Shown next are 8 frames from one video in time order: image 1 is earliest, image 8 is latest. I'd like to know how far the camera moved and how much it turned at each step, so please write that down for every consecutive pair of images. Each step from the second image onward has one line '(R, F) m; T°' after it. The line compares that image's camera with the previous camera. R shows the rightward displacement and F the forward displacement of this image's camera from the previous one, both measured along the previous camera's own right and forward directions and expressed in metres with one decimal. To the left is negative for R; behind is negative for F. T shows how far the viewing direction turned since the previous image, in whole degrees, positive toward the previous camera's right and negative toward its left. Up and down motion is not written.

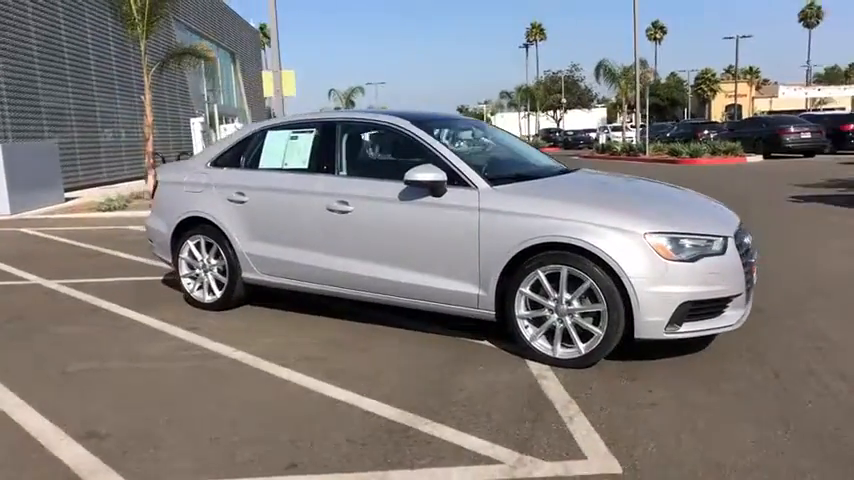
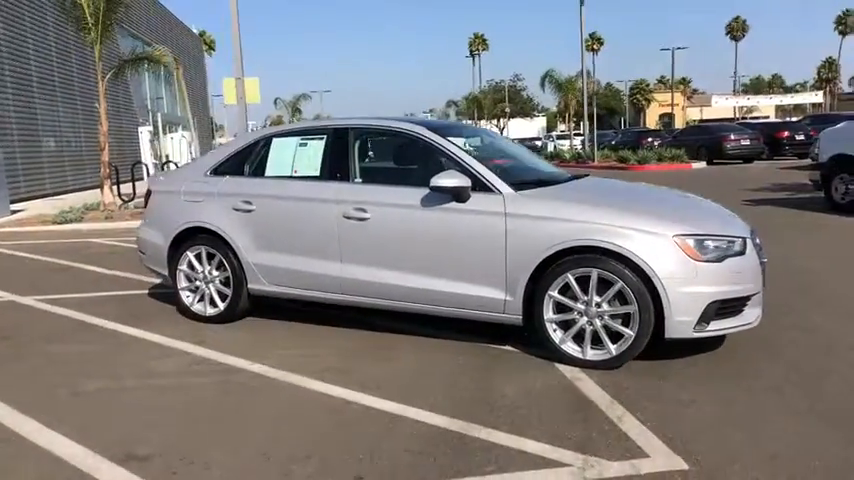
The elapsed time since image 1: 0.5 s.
(-0.7, 0.0) m; +5°
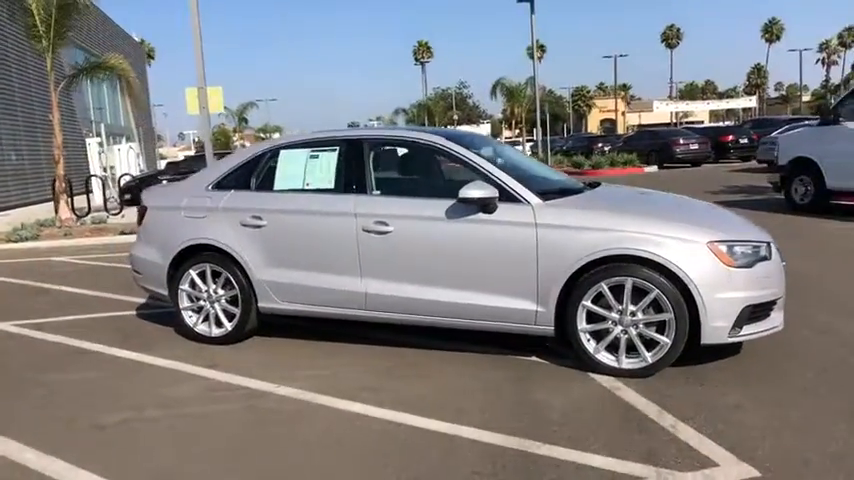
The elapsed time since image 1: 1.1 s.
(-0.6, +0.1) m; +5°
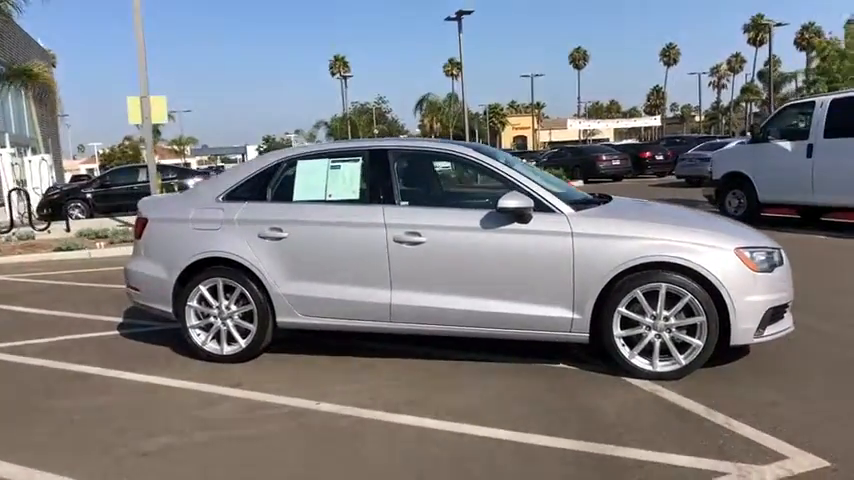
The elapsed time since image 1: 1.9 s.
(-1.0, +0.1) m; +8°
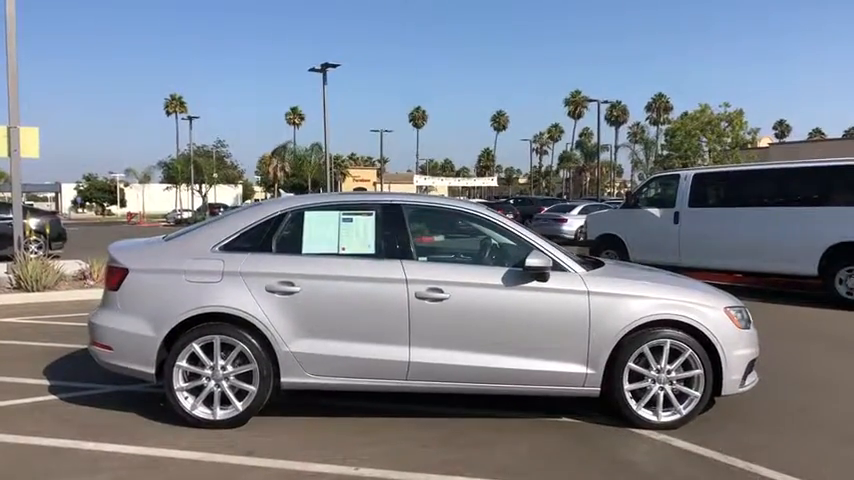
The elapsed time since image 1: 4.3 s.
(-1.6, +0.2) m; +15°
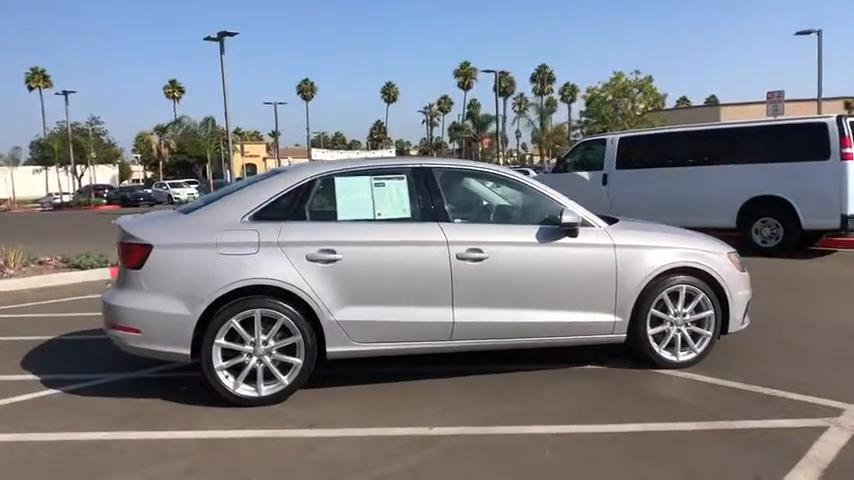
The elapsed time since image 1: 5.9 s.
(-1.2, +0.1) m; +10°
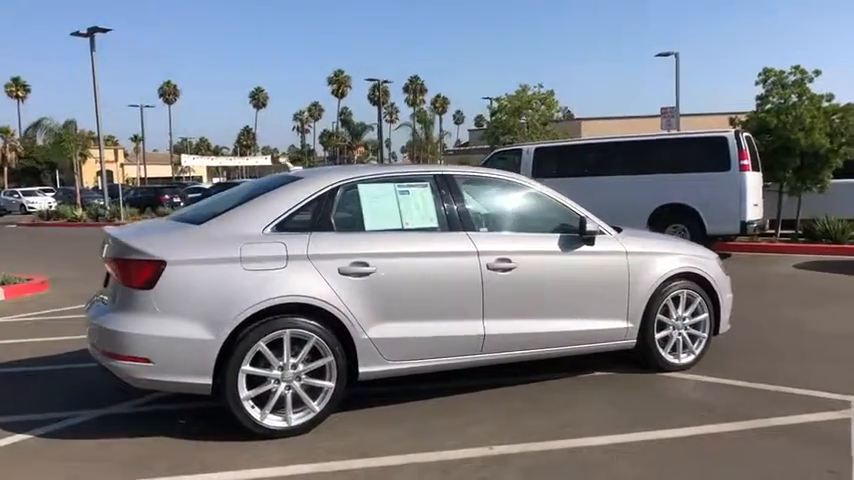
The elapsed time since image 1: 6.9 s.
(-1.3, +0.4) m; +12°
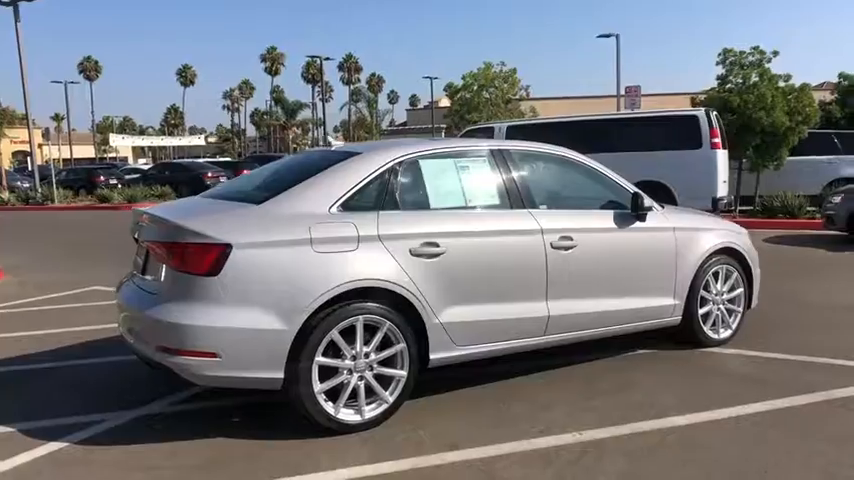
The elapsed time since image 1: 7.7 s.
(-1.0, +0.3) m; +6°
